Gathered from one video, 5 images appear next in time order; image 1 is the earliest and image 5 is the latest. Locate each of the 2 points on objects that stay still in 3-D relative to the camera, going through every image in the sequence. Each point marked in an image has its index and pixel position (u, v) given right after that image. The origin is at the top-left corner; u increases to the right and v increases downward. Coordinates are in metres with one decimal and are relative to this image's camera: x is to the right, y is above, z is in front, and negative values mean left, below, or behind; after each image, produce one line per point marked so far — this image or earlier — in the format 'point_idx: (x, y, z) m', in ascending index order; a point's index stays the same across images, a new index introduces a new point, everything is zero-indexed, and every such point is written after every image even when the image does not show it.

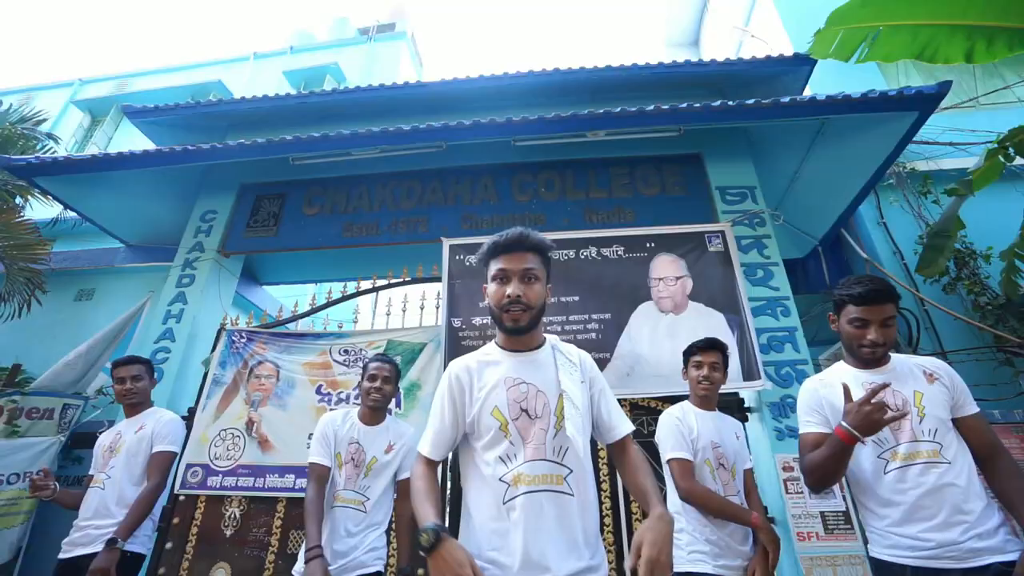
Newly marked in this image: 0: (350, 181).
0: (-1.6, +1.0, +5.0) m
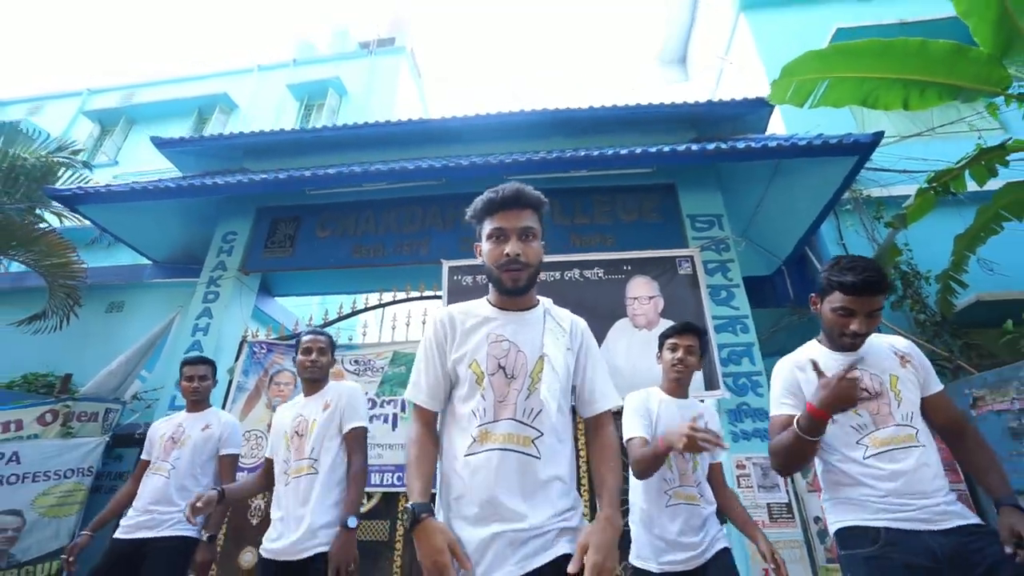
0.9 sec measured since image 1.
0: (-1.6, +0.9, +5.5) m
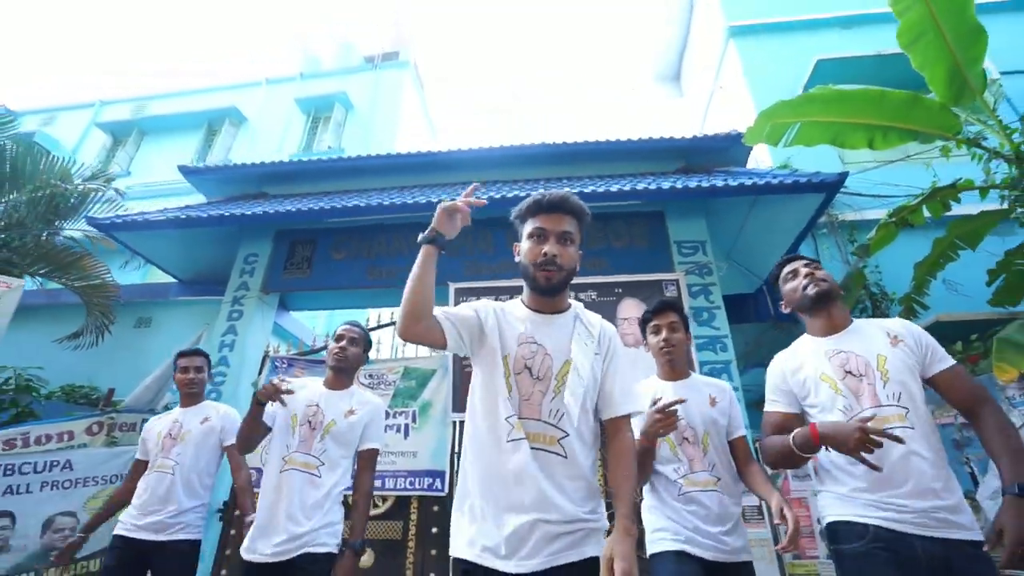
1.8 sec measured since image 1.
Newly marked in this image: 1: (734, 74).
0: (-1.6, +0.7, +6.0) m
1: (+3.8, +3.7, +9.0) m
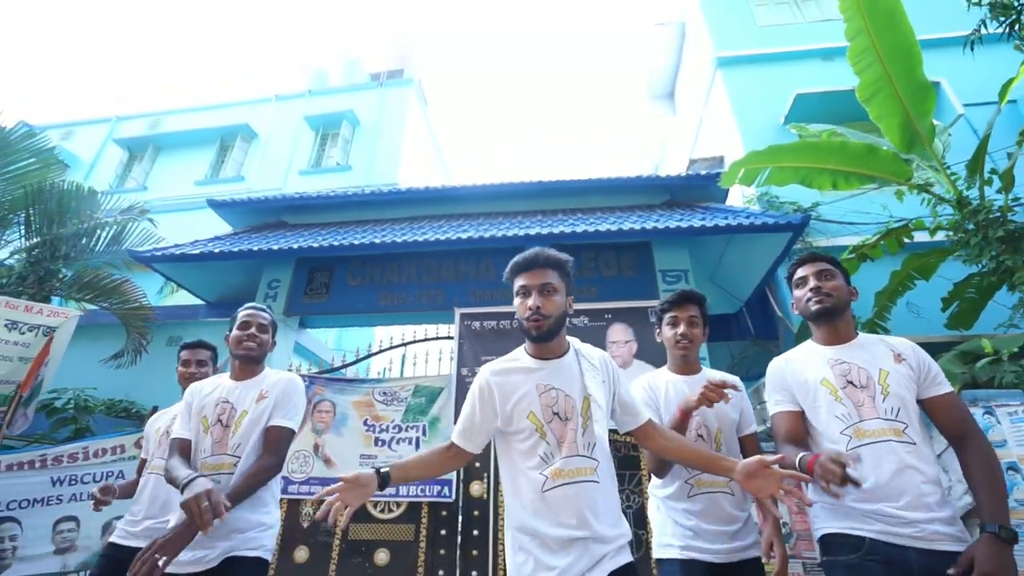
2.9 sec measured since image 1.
0: (-1.6, +0.4, +6.5) m
1: (+3.8, +3.4, +9.5) m
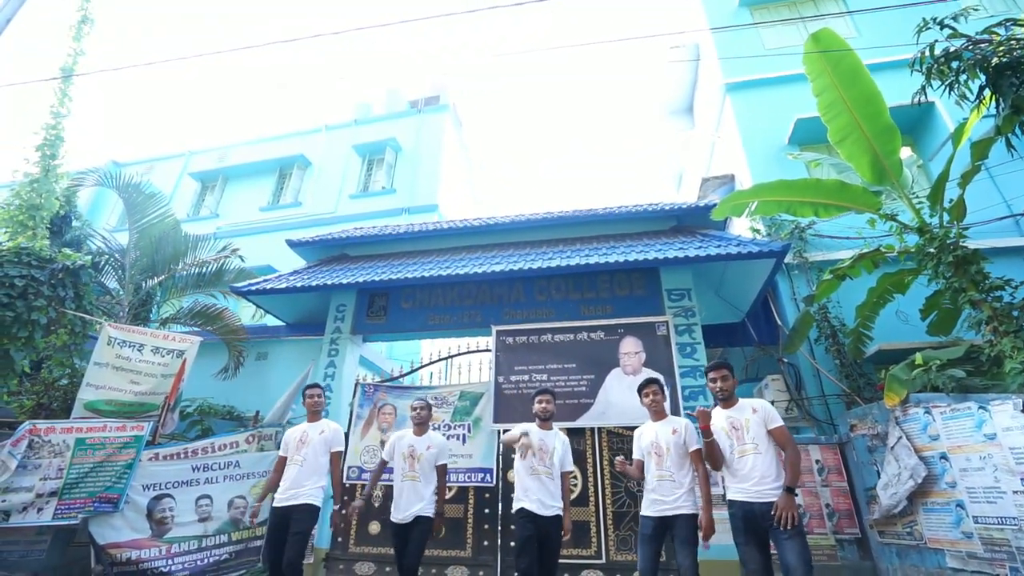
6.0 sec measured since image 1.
0: (-1.2, +0.1, +7.8) m
1: (+4.4, +3.3, +10.3) m
